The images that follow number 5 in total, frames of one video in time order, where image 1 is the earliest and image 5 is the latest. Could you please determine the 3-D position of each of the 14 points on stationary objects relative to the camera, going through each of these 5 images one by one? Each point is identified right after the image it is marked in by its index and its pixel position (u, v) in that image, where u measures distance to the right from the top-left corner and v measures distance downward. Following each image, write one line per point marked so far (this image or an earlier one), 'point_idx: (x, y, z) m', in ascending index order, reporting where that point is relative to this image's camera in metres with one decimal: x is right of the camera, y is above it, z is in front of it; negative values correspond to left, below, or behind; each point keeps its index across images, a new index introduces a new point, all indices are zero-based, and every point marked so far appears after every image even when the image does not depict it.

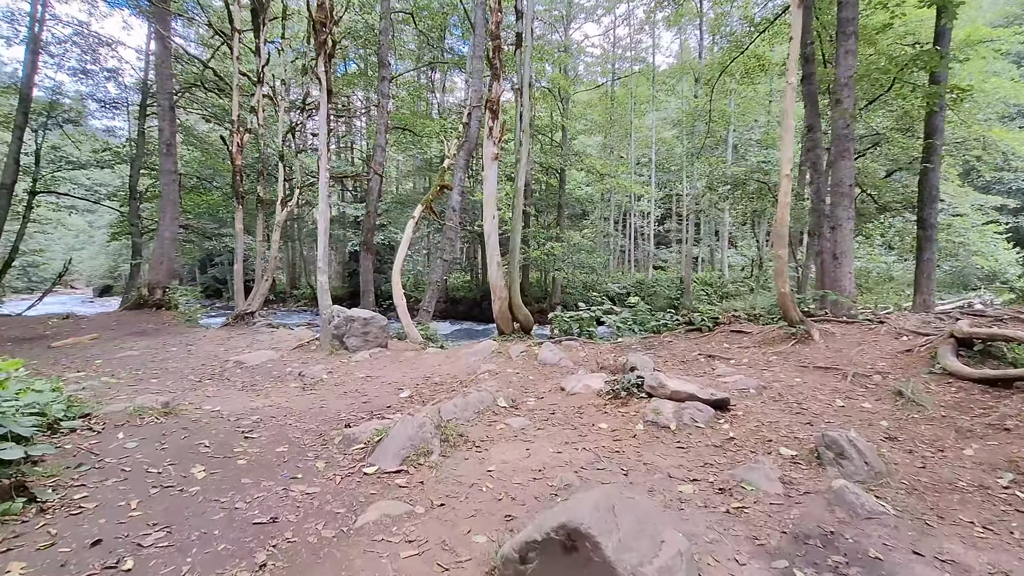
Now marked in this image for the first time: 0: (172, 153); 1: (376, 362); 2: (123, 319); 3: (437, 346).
0: (-7.3, +2.9, +10.9) m
1: (-1.3, -0.7, +4.9) m
2: (-7.4, -0.6, +9.7) m
3: (-1.0, -0.8, +6.7) m
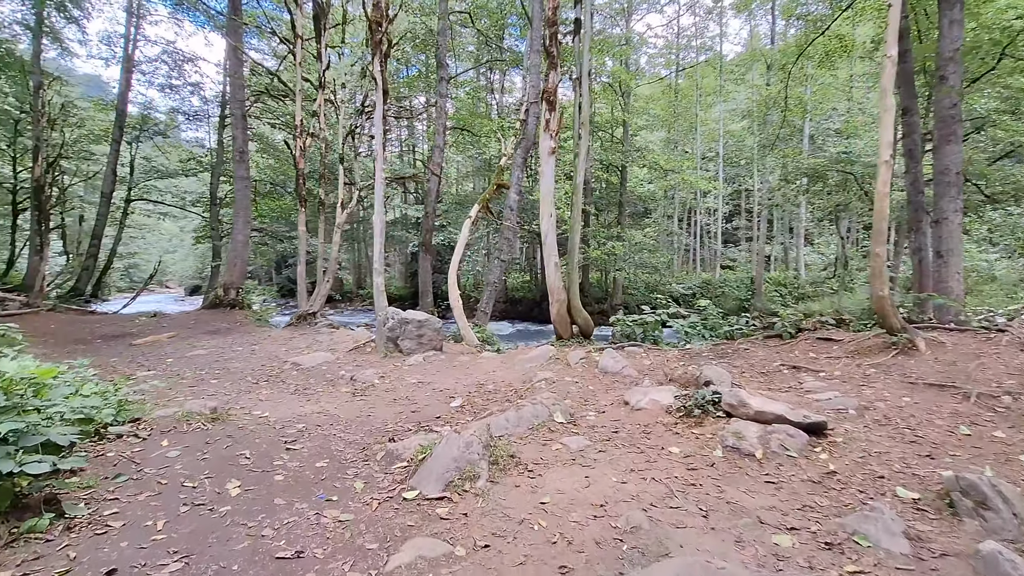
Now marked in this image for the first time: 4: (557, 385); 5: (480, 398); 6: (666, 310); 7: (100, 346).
0: (-6.0, +2.9, +11.4) m
1: (-0.8, -0.7, +4.7) m
2: (-6.2, -0.6, +10.2) m
3: (-0.2, -0.8, +6.5) m
4: (+0.4, -0.8, +3.9) m
5: (-0.2, -0.8, +3.6) m
6: (+1.7, -0.2, +5.6) m
7: (-5.8, -0.8, +7.1) m
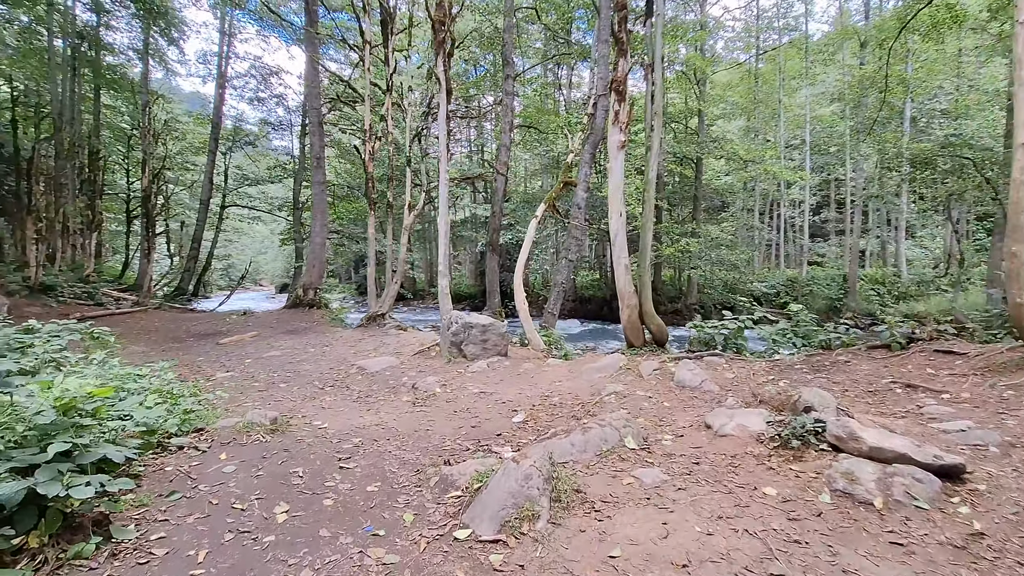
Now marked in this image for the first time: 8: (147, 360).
0: (-4.5, +2.9, +11.9) m
1: (-0.2, -0.8, +4.5) m
2: (-4.8, -0.6, +10.7) m
3: (+0.6, -0.8, +6.2) m
4: (+0.8, -0.8, +3.6) m
5: (+0.2, -0.8, +3.4) m
6: (+2.4, -0.3, +5.1) m
7: (-4.8, -0.8, +7.6) m
8: (-4.4, -0.9, +6.1) m
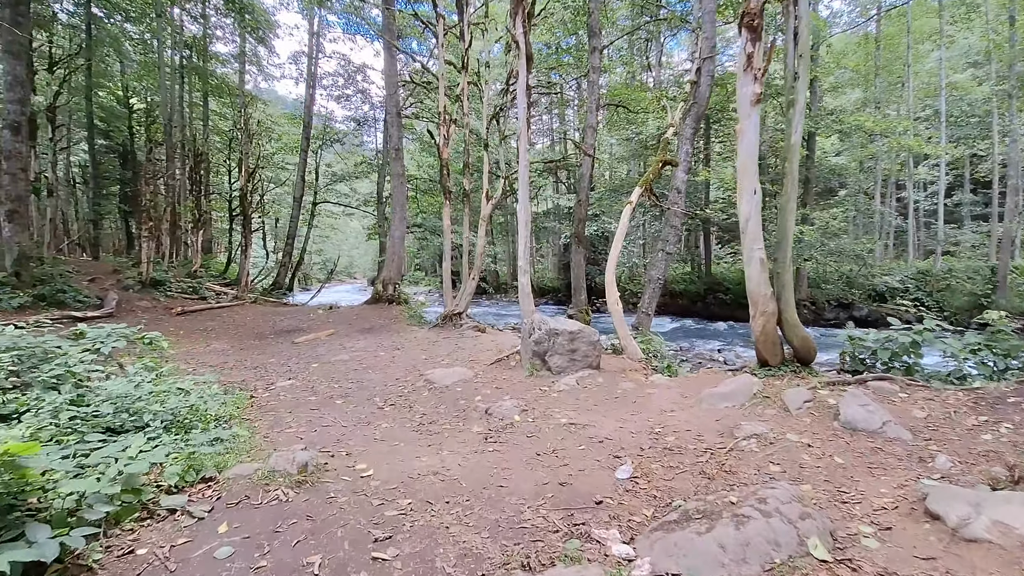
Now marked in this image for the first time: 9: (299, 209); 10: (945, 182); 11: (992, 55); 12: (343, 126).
0: (-2.6, +3.0, +11.6) m
1: (+0.5, -0.8, +3.7) m
2: (-3.1, -0.5, +10.5) m
3: (+1.5, -0.8, +5.2) m
4: (+1.4, -0.8, +2.6) m
5: (+0.7, -0.9, +2.5) m
6: (+3.1, -0.3, +3.8) m
7: (-3.6, -0.8, +7.4) m
8: (-3.4, -0.9, +5.8) m
9: (-7.5, +2.7, +17.7) m
10: (+16.8, +4.1, +19.5) m
11: (+14.5, +7.0, +15.1) m
12: (-6.6, +6.3, +19.8) m
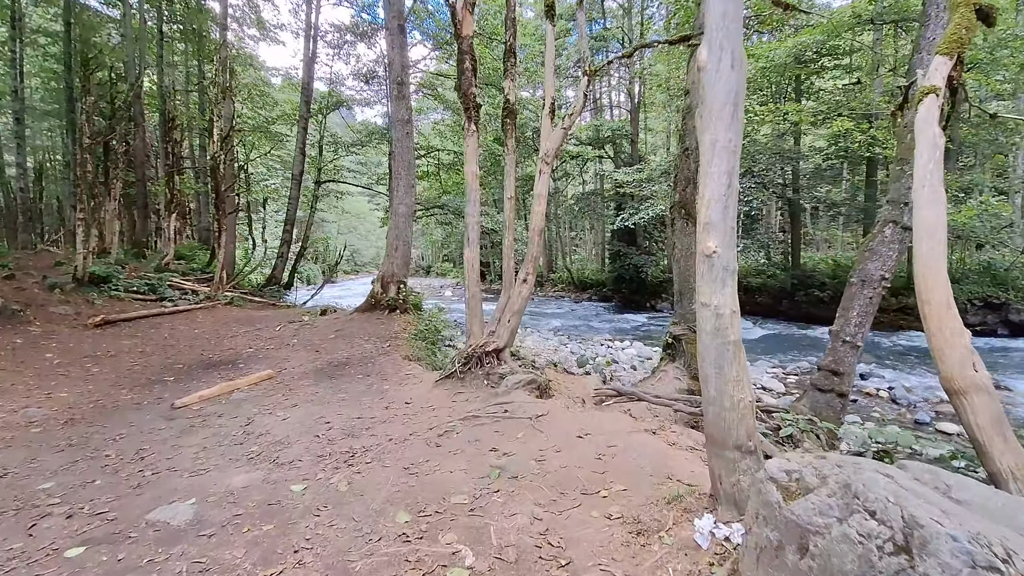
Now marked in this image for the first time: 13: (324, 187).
0: (-1.7, +3.0, +8.0) m
1: (+1.0, -0.9, 0.0) m
2: (-2.3, -0.5, +7.1) m
3: (+2.1, -0.9, +1.5) m
4: (+1.7, -1.0, -1.1) m
5: (+1.1, -1.0, -1.2) m
6: (+3.6, -0.4, 0.0) m
7: (-2.9, -0.9, +4.0) m
8: (-2.8, -1.0, +2.4) m
9: (-6.2, +2.9, +14.5) m
10: (+18.1, +4.2, +14.9) m
11: (+15.5, +7.1, +10.5) m
12: (-5.3, +6.5, +16.4) m
13: (-7.1, +3.8, +19.3) m
